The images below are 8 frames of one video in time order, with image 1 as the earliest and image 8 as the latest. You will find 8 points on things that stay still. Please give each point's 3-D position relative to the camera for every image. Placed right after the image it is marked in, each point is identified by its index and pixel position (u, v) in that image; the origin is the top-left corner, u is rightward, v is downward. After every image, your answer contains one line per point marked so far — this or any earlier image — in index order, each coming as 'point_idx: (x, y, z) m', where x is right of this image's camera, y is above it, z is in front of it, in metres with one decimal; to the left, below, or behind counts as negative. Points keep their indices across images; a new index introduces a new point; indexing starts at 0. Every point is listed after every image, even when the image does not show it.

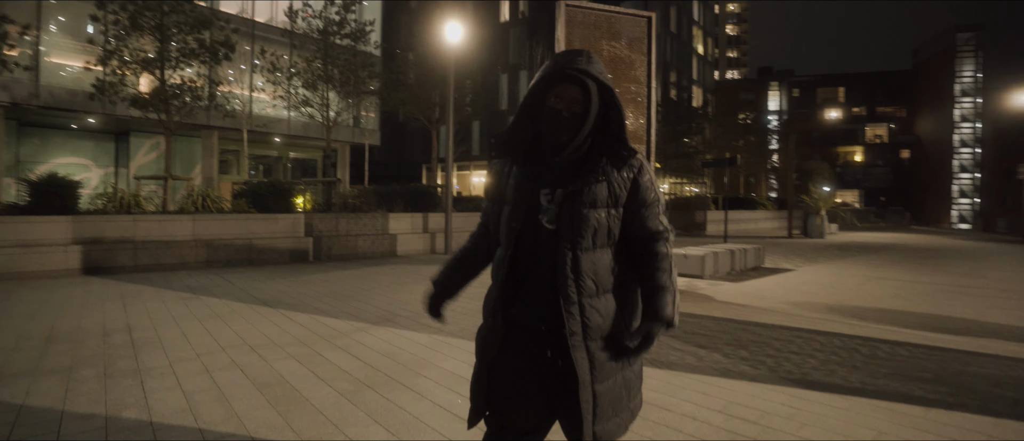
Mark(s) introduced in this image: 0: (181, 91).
0: (-9.1, +3.7, +14.2) m
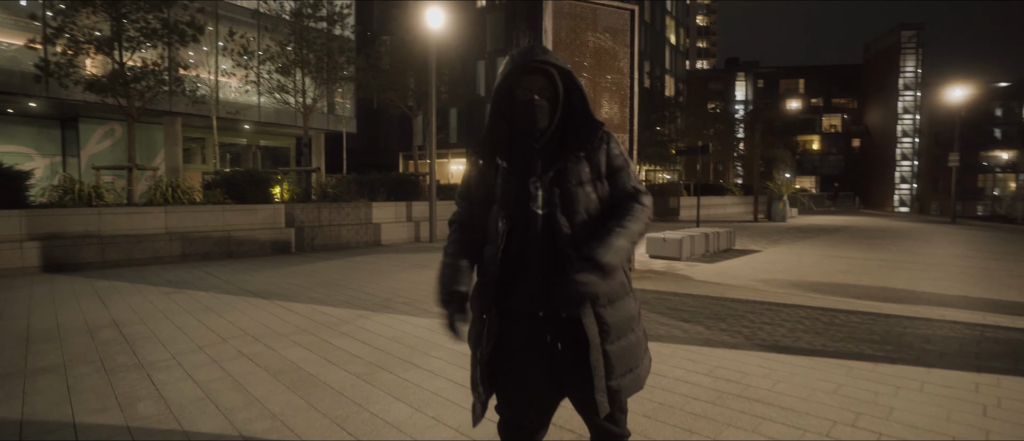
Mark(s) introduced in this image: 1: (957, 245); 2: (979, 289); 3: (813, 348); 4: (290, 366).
0: (-9.8, +3.8, +13.8) m
1: (+12.3, -0.7, +14.7) m
2: (+6.9, -1.0, +7.7) m
3: (+2.7, -1.1, +4.7) m
4: (-1.9, -1.2, +4.5) m
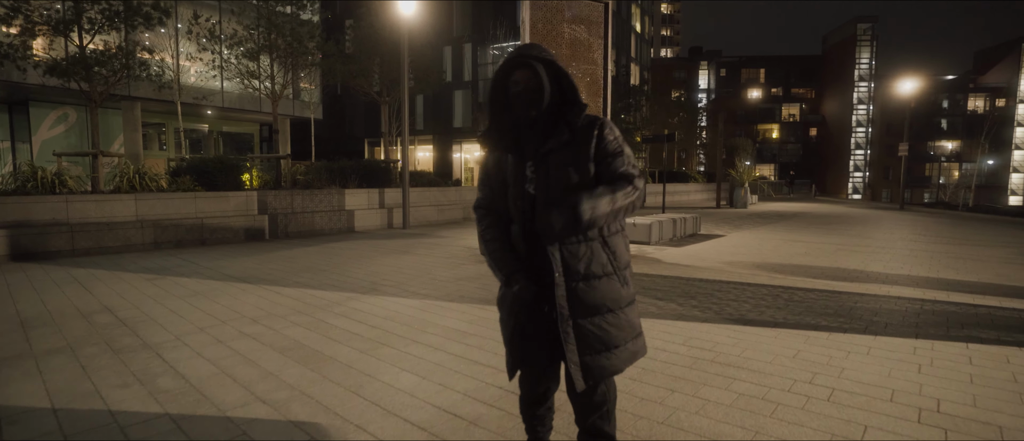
0: (-10.4, +4.2, +13.4) m
1: (+11.6, -0.3, +15.8) m
2: (+6.6, -0.8, +8.5) m
3: (+2.6, -1.0, +5.2) m
4: (-2.0, -1.1, +4.8) m
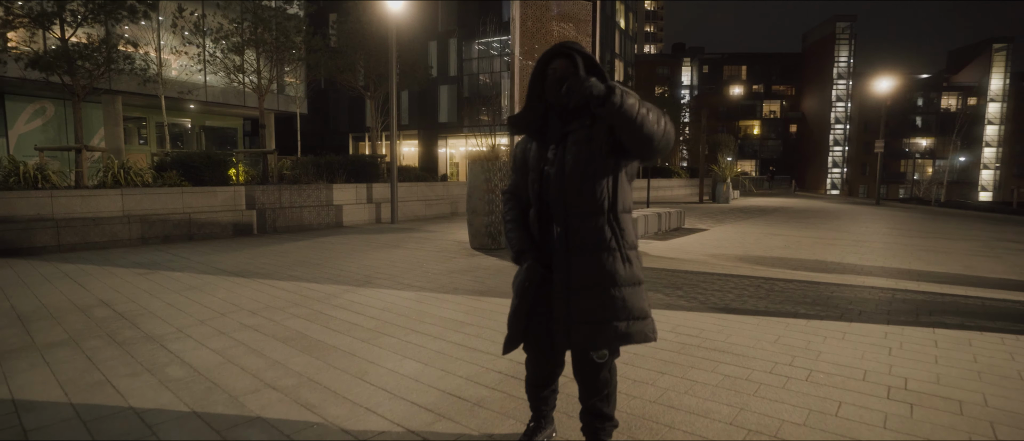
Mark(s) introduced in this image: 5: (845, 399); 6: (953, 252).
0: (-10.7, +4.3, +13.2) m
1: (+11.3, -0.1, +16.3) m
2: (+6.4, -0.7, +8.8) m
3: (+2.6, -0.9, +5.5) m
4: (-2.0, -1.1, +4.9) m
5: (+2.1, -1.1, +3.3) m
6: (+8.4, -0.6, +10.0) m
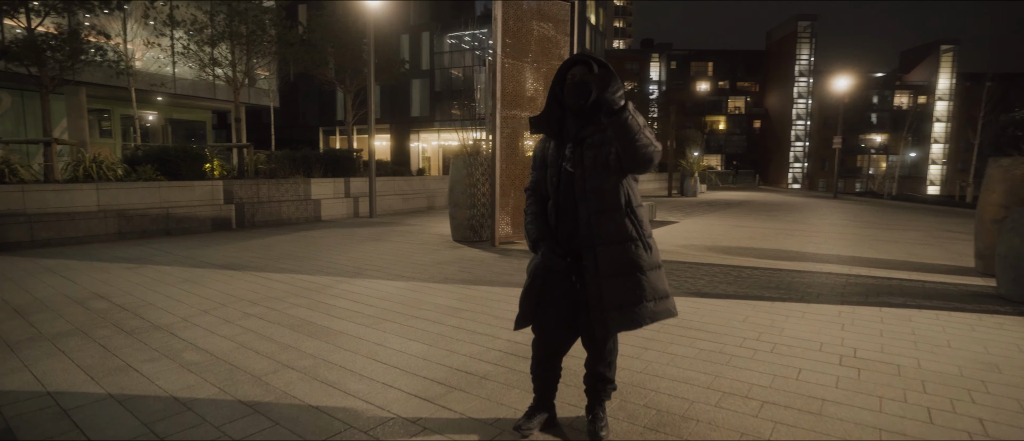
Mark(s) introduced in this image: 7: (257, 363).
0: (-11.2, +4.4, +12.9) m
1: (+10.5, +0.2, +17.3) m
2: (+6.1, -0.5, +9.6) m
3: (+2.5, -0.8, +6.0) m
4: (-2.1, -1.0, +5.2) m
5: (+2.1, -1.1, +3.8) m
6: (+8.0, -0.4, +10.8) m
7: (-2.0, -1.1, +4.1) m
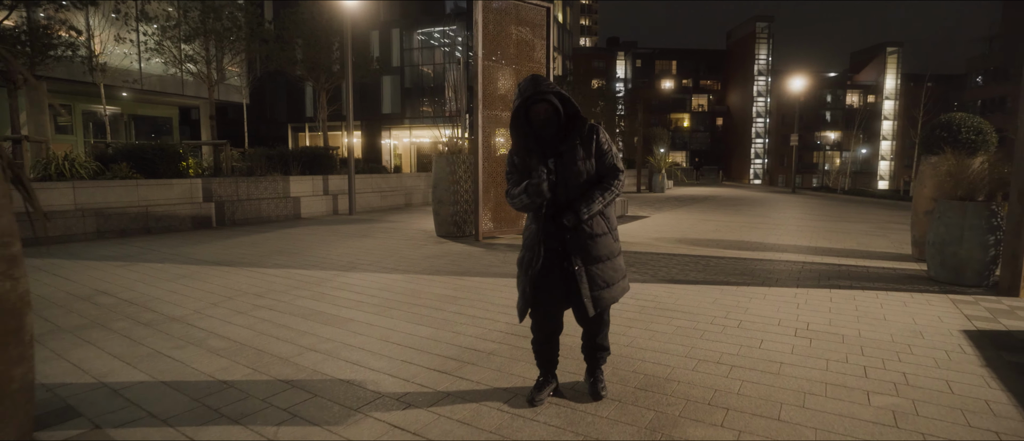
0: (-11.8, +4.4, +12.7) m
1: (+9.7, +0.4, +18.4) m
2: (+5.8, -0.4, +10.4) m
3: (+2.3, -0.7, +6.6) m
4: (-2.1, -1.0, +5.5) m
5: (+2.2, -1.0, +4.4) m
6: (+7.6, -0.3, +11.8) m
7: (-2.0, -1.1, +4.5) m
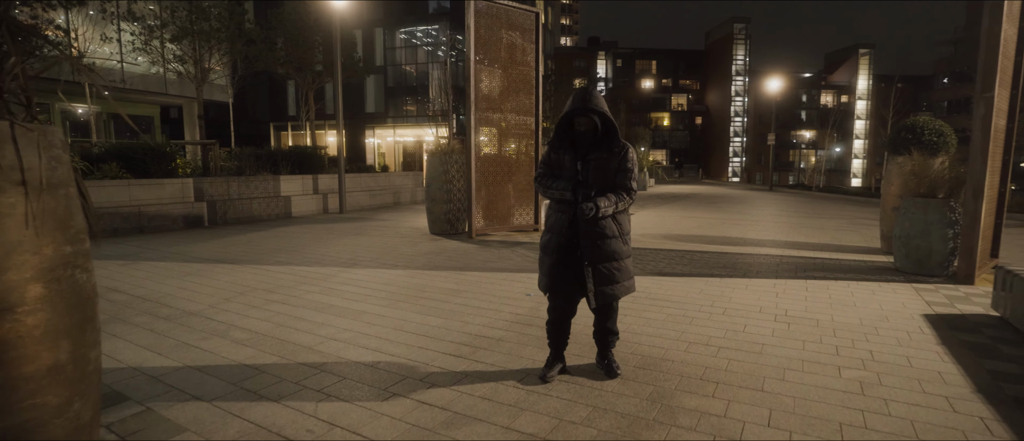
0: (-12.0, +4.4, +12.6) m
1: (+9.3, +0.5, +19.1) m
2: (+5.7, -0.3, +11.0) m
3: (+2.3, -0.7, +7.1) m
4: (-2.1, -0.9, +5.8) m
5: (+2.2, -1.0, +4.9) m
6: (+7.4, -0.2, +12.4) m
7: (-1.9, -1.1, +4.8) m
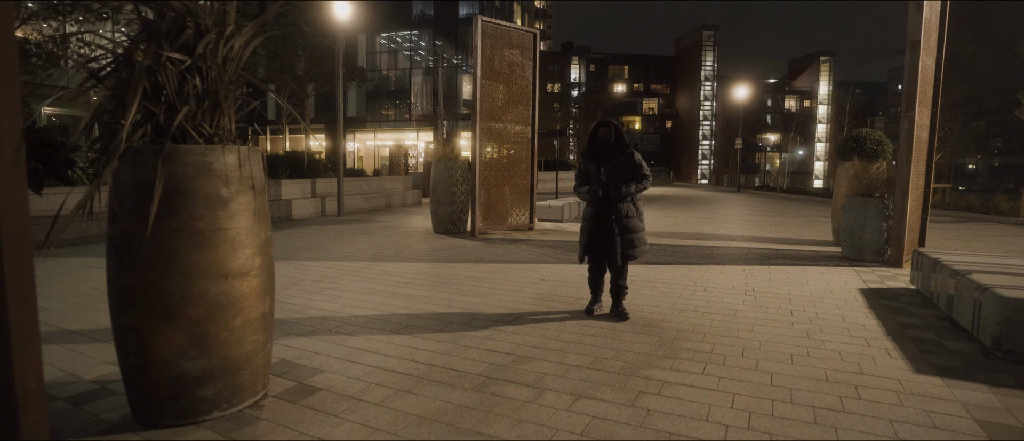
0: (-12.2, +4.3, +13.2) m
1: (+8.8, +0.6, +20.7) m
2: (+5.6, -0.3, +12.4) m
3: (+2.5, -0.7, +8.4) m
4: (-1.9, -0.9, +6.9) m
5: (+2.5, -0.9, +6.2) m
6: (+7.3, -0.1, +14.0) m
7: (-1.6, -1.0, +5.8) m
